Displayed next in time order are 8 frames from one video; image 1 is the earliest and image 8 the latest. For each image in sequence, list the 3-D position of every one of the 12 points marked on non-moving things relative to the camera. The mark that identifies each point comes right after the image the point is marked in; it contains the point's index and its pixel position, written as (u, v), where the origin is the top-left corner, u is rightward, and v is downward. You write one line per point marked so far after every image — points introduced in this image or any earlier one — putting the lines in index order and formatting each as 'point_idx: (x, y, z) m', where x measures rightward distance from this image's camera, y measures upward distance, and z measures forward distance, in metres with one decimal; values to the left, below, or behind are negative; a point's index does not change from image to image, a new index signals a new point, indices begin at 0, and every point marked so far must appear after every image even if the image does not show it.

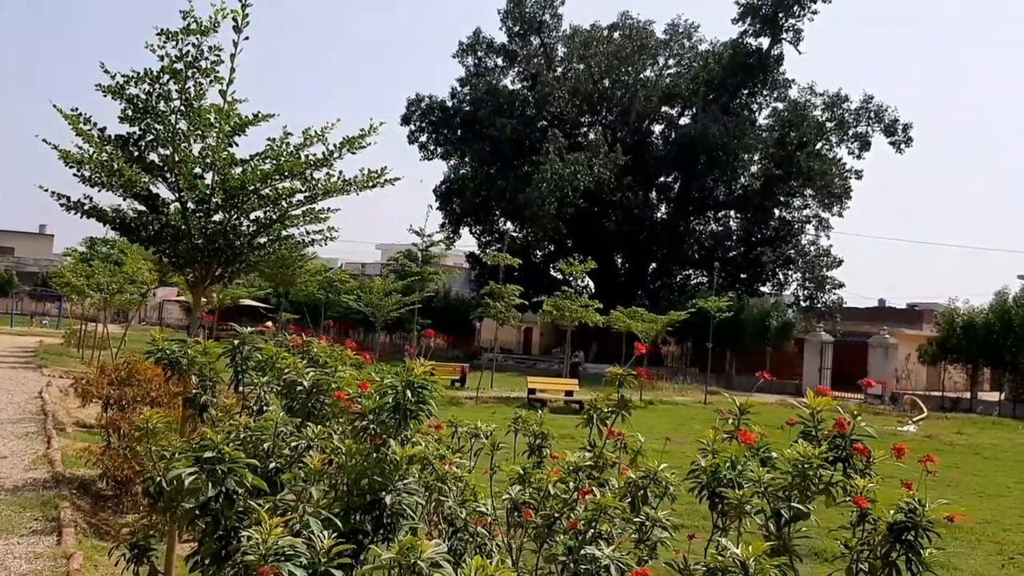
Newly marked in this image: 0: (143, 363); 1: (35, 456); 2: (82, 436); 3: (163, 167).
0: (-3.4, -0.7, +8.7) m
1: (-4.9, -1.7, +9.7) m
2: (-5.2, -1.8, +11.5) m
3: (-2.0, +0.7, +5.3) m
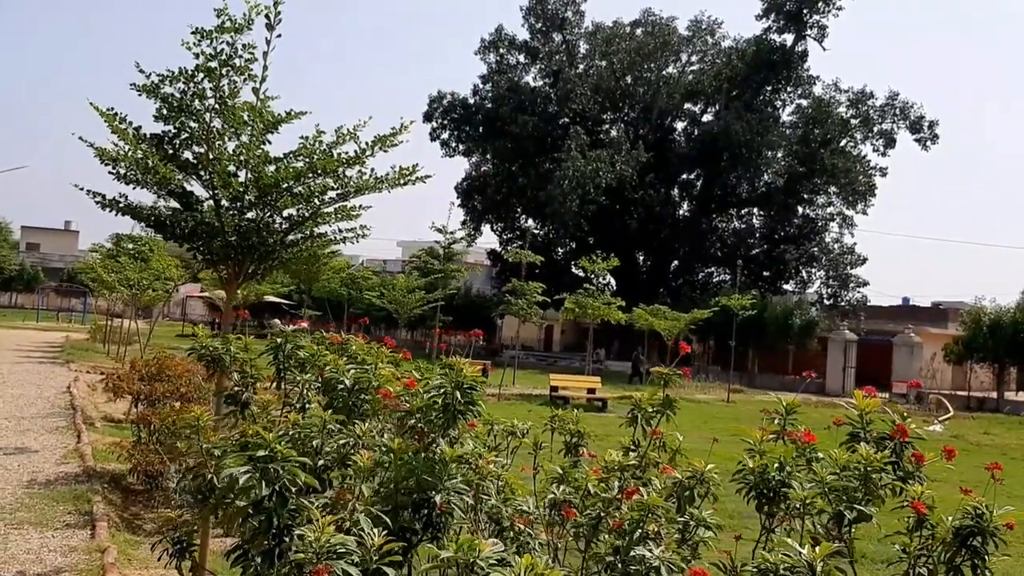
0: (-3.2, -0.7, +8.8) m
1: (-4.6, -1.7, +9.8) m
2: (-4.9, -1.8, +11.6) m
3: (-1.8, +0.7, +5.4) m
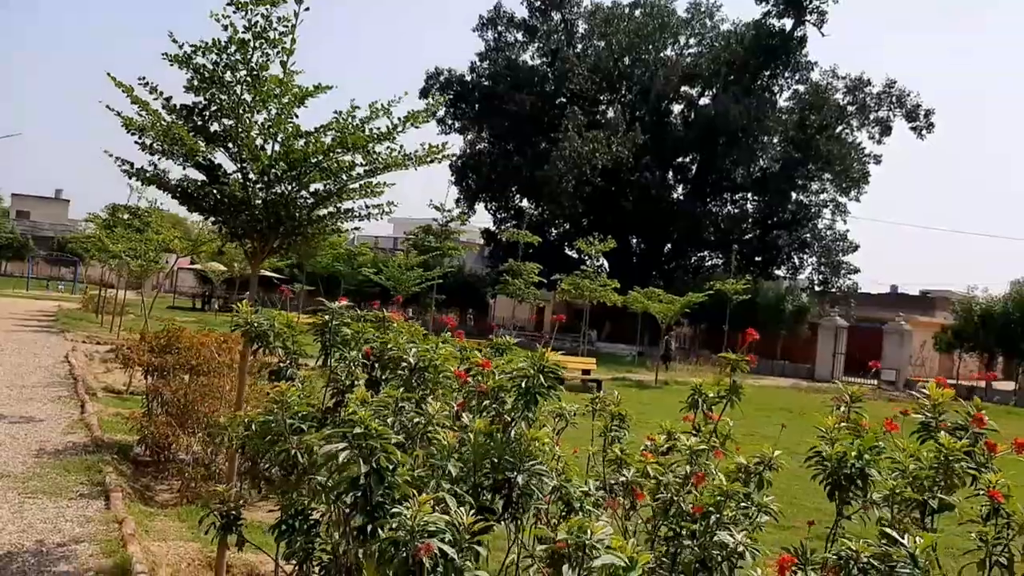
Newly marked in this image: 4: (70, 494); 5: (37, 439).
0: (-3.1, -0.4, +8.7) m
1: (-4.6, -1.4, +9.8) m
2: (-4.9, -1.4, +11.6) m
3: (-1.6, +0.9, +5.3) m
4: (-3.2, -1.5, +6.8) m
5: (-4.4, -1.4, +8.6) m
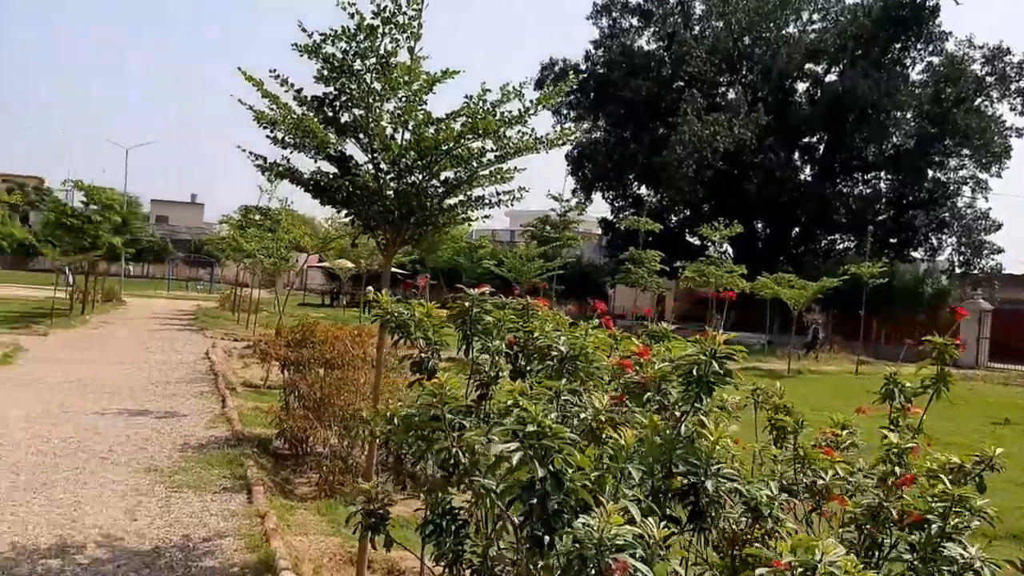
0: (-1.8, -0.4, +8.8) m
1: (-3.2, -1.4, +10.0) m
2: (-3.3, -1.4, +11.9) m
3: (-0.9, +0.9, +5.2) m
4: (-2.2, -1.5, +6.9) m
5: (-3.1, -1.4, +8.9) m
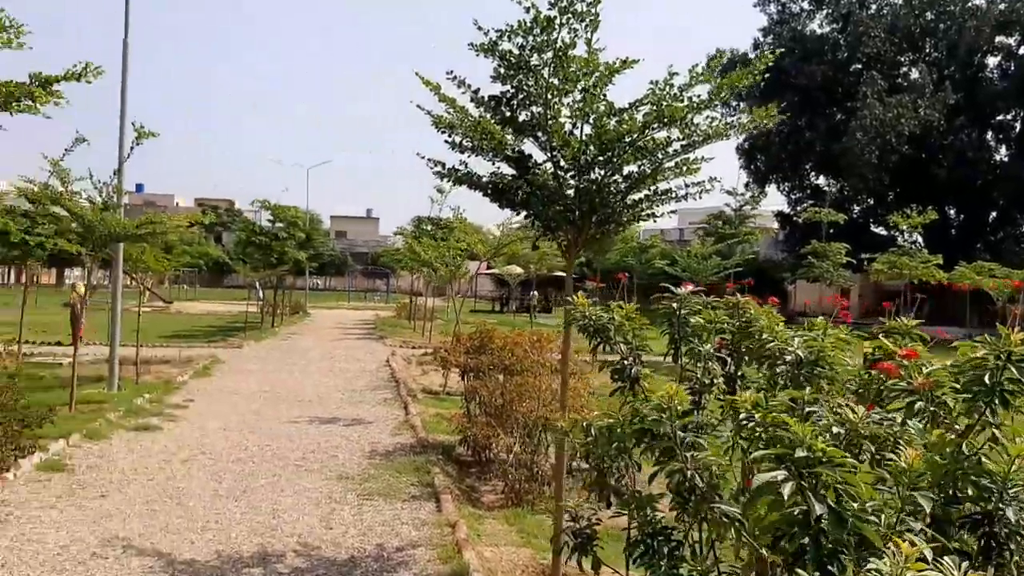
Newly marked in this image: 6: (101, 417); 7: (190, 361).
0: (-0.2, -0.4, +8.8) m
1: (-1.3, -1.4, +10.2) m
2: (-1.0, -1.5, +12.0) m
3: (+0.1, +0.9, +5.1) m
4: (-0.8, -1.5, +6.9) m
5: (-1.4, -1.5, +9.0) m
6: (-4.3, -1.4, +9.8) m
7: (-5.6, -1.3, +16.4) m
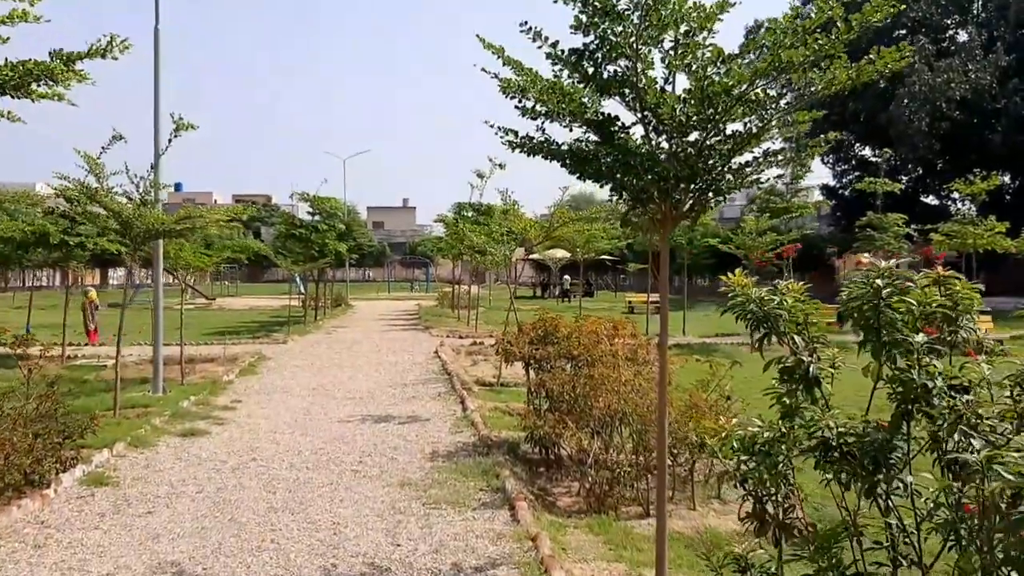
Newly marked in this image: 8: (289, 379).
0: (+0.4, -0.3, +8.1) m
1: (-0.6, -1.3, +9.6) m
2: (-0.2, -1.3, +11.4) m
3: (+0.5, +1.0, +4.4) m
4: (-0.3, -1.4, +6.3) m
5: (-0.7, -1.4, +8.4) m
6: (-3.7, -1.3, +9.4) m
7: (-4.7, -1.2, +16.0) m
8: (-3.2, -1.3, +13.4) m
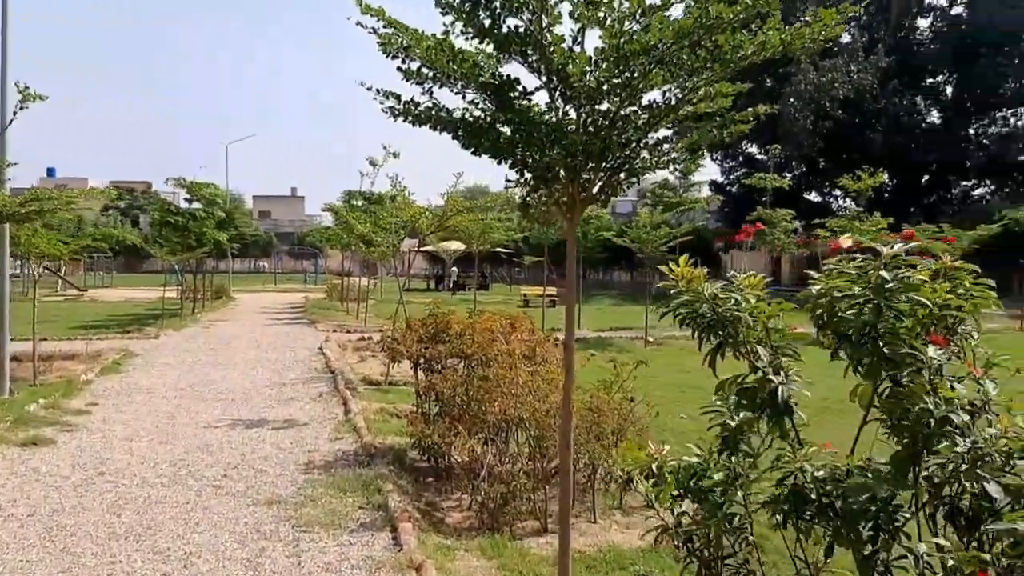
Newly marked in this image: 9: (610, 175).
0: (-0.5, -0.2, +7.4) m
1: (-1.6, -1.3, +8.8) m
2: (-1.5, -1.2, +10.6) m
3: (0.0, +1.0, +3.7) m
4: (-0.9, -1.4, +5.5) m
5: (-1.7, -1.3, +7.6) m
6: (-4.7, -1.3, +8.2) m
7: (-6.5, -1.1, +14.7) m
8: (-4.7, -1.2, +12.3) m
9: (+0.4, +0.5, +3.9) m
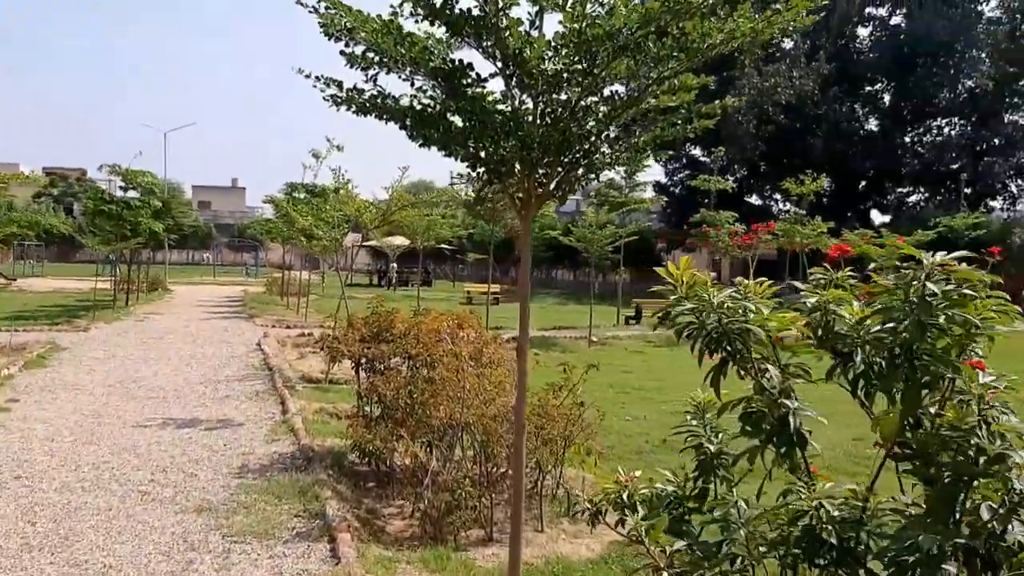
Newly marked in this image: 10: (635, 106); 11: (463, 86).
0: (-0.9, -0.2, +7.1) m
1: (-2.1, -1.2, +8.4) m
2: (-2.1, -1.2, +10.3) m
3: (-0.1, +1.0, +3.5) m
4: (-1.3, -1.4, +5.2) m
5: (-2.1, -1.3, +7.3) m
6: (-5.1, -1.2, +7.7) m
7: (-7.3, -0.9, +14.0) m
8: (-5.4, -1.1, +11.8) m
9: (+0.2, +0.5, +3.7) m
10: (+0.5, +0.7, +3.6) m
11: (-0.2, +0.8, +3.6) m
